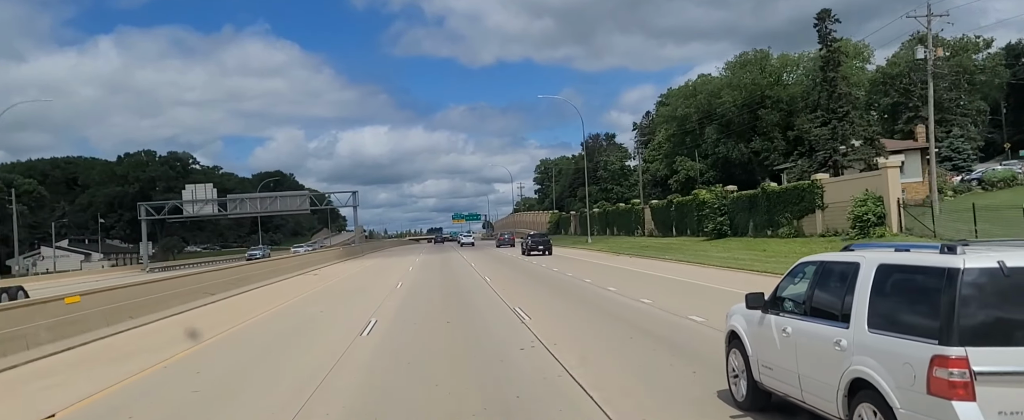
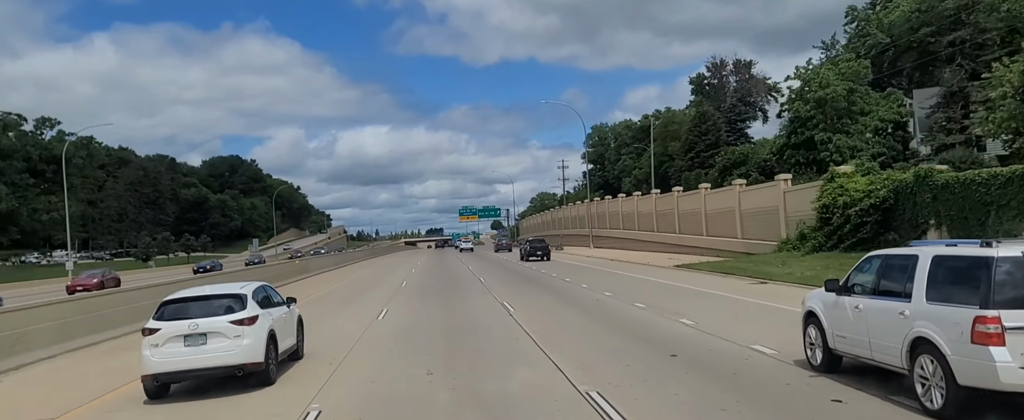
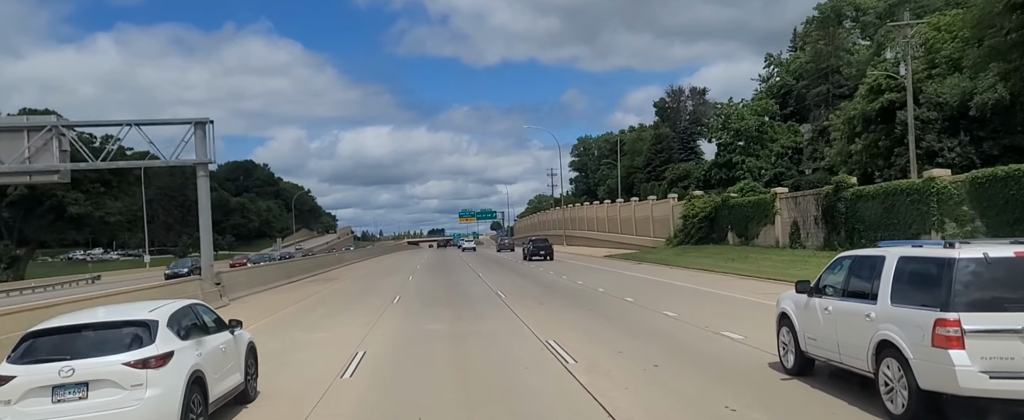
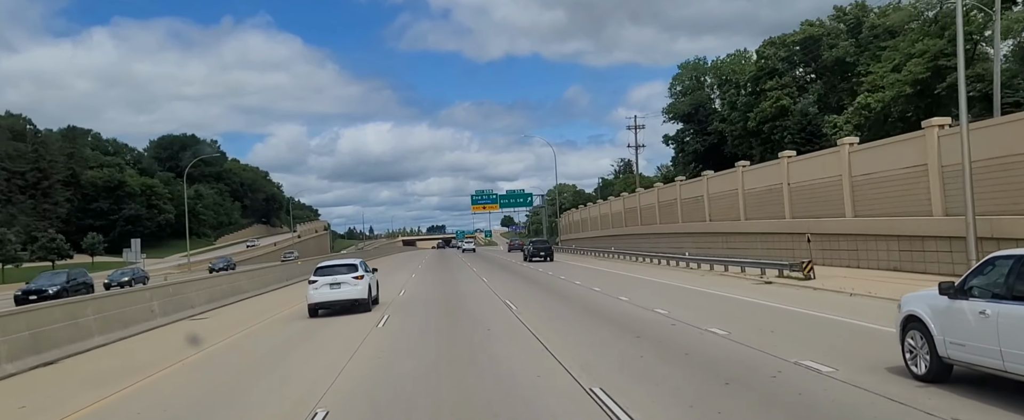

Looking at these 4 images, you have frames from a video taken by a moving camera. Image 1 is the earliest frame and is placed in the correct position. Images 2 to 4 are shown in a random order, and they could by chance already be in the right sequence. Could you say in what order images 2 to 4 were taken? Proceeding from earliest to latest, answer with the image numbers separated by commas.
3, 2, 4
